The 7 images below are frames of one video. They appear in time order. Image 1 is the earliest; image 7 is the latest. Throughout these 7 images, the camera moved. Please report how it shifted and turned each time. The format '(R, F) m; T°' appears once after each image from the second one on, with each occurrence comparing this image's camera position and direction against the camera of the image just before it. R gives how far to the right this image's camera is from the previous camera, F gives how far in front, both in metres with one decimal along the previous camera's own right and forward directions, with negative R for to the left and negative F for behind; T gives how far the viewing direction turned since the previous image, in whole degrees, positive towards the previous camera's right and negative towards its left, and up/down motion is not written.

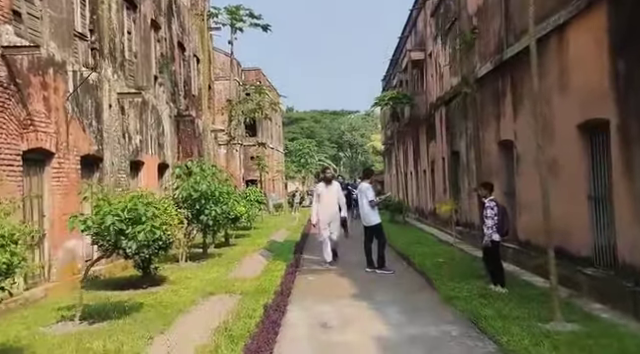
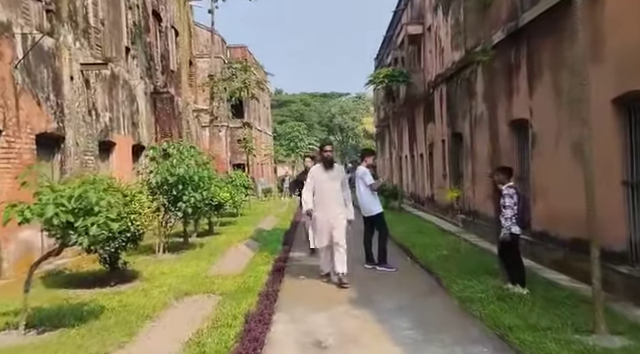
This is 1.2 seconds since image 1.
(0.0, +1.3) m; +1°
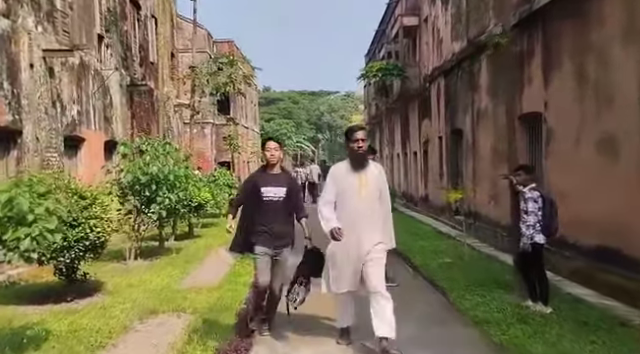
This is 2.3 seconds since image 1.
(0.0, +1.1) m; +1°
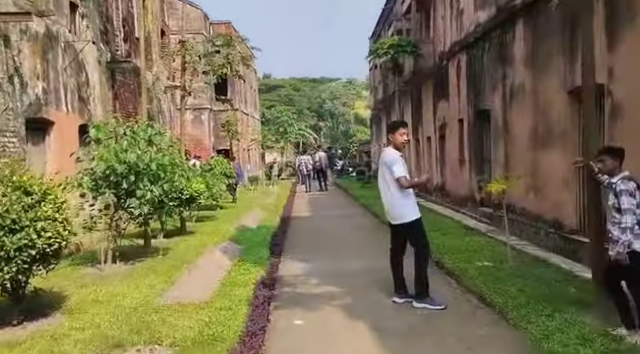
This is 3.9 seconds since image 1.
(-0.1, +1.7) m; 0°
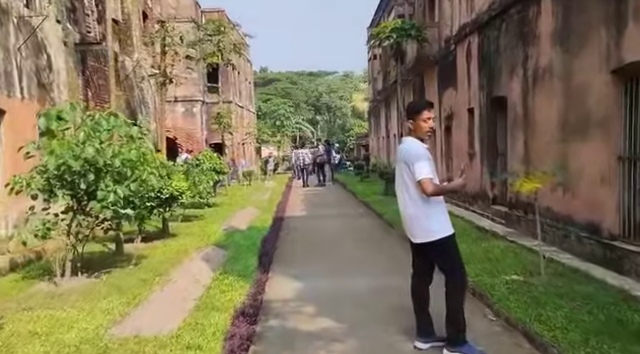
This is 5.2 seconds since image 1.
(0.0, +1.4) m; 0°
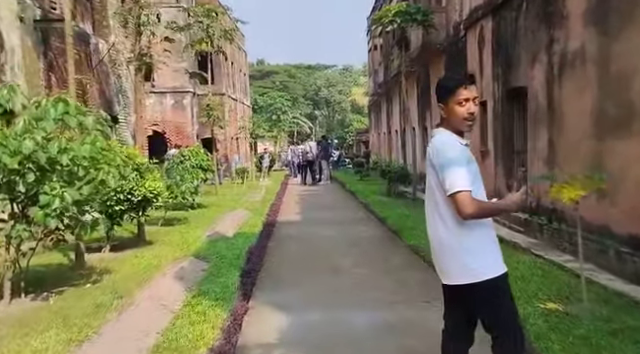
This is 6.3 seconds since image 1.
(0.0, +1.3) m; 0°
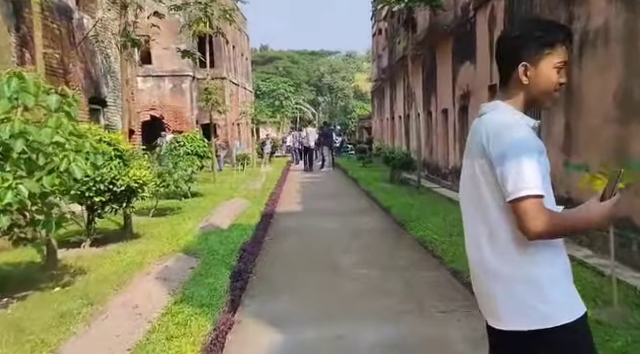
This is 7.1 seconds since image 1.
(0.0, +0.8) m; 0°
